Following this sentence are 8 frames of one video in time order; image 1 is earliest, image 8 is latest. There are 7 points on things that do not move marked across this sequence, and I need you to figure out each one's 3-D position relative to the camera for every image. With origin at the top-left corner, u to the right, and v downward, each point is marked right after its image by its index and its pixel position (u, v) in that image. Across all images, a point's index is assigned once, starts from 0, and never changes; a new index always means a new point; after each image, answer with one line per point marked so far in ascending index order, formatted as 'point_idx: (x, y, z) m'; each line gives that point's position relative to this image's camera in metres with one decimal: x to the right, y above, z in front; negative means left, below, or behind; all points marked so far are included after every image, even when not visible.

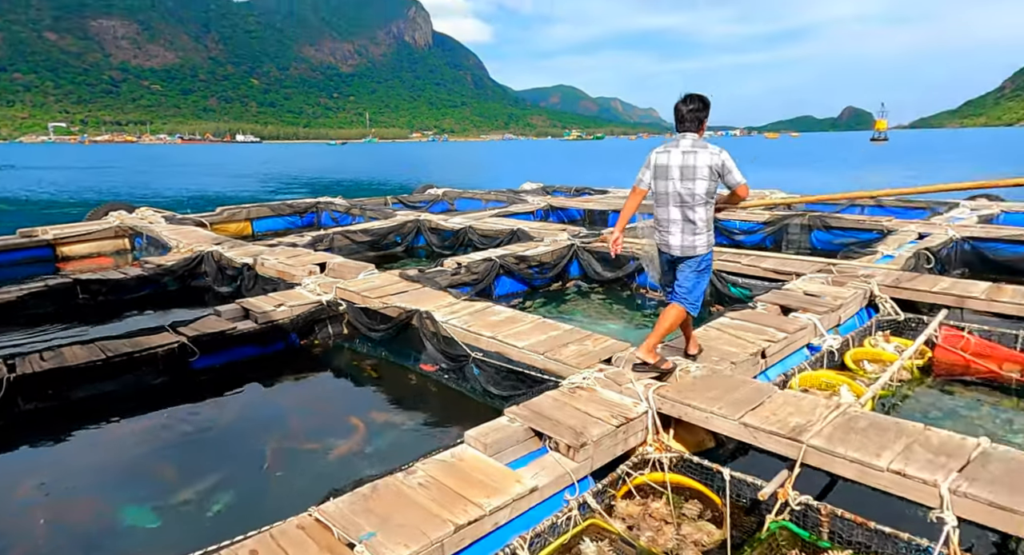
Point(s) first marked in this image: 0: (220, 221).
0: (-8.2, +1.6, +17.5) m
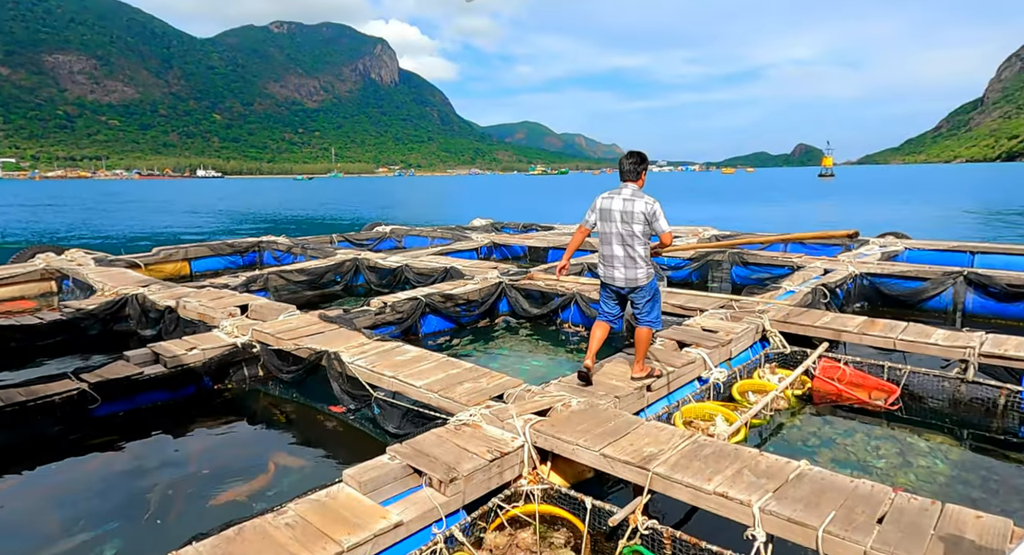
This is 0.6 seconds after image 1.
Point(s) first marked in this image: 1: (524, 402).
0: (-10.0, +0.5, +17.4) m
1: (+0.2, -1.2, +6.1) m
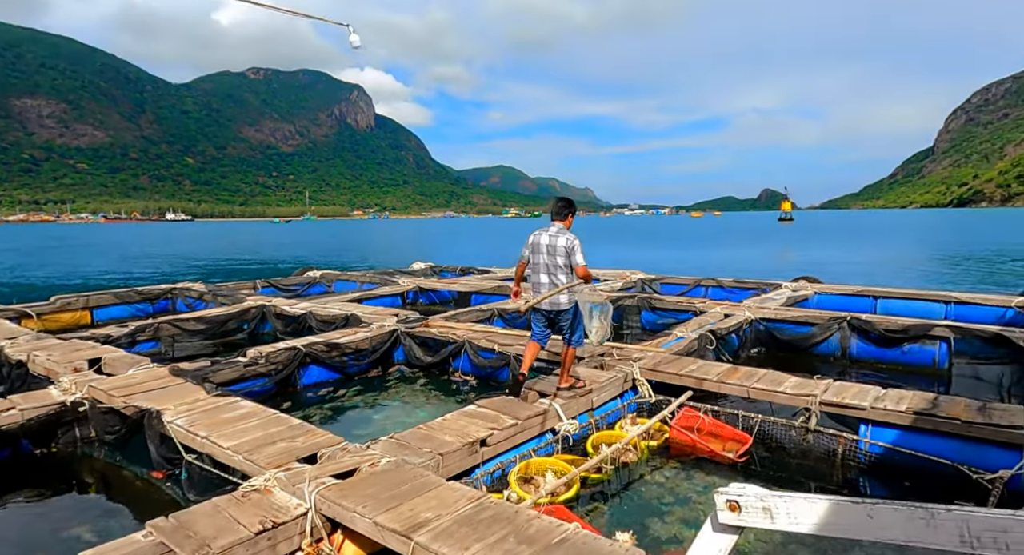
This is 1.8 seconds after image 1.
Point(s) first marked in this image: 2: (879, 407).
0: (-12.3, -0.9, +16.6) m
1: (-1.6, -1.7, +5.7) m
2: (+4.1, -1.5, +7.1) m
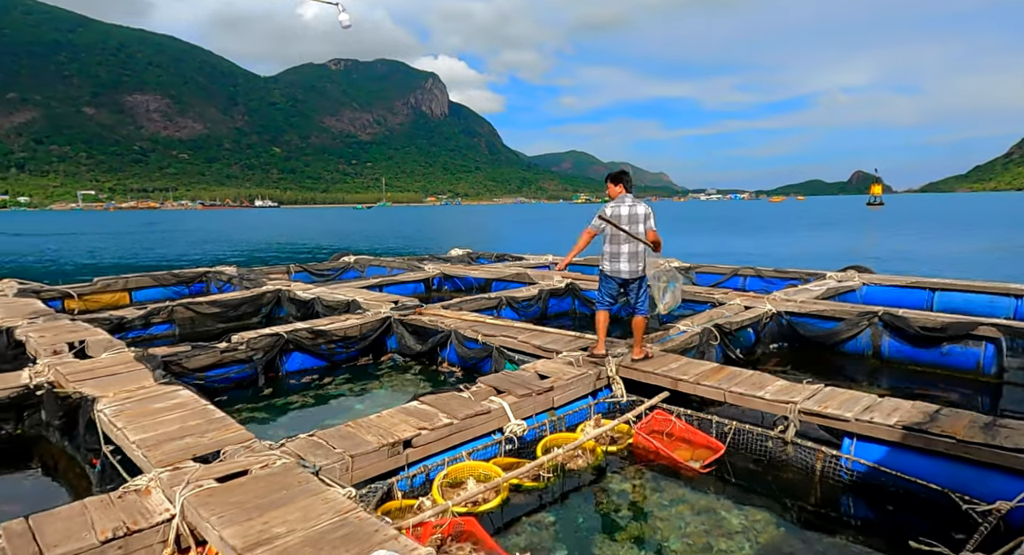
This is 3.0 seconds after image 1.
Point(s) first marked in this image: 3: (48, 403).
0: (-11.8, -0.4, +17.3) m
1: (-2.4, -1.6, +5.3) m
2: (+3.5, -1.4, +6.1) m
3: (-5.8, -1.6, +7.8) m
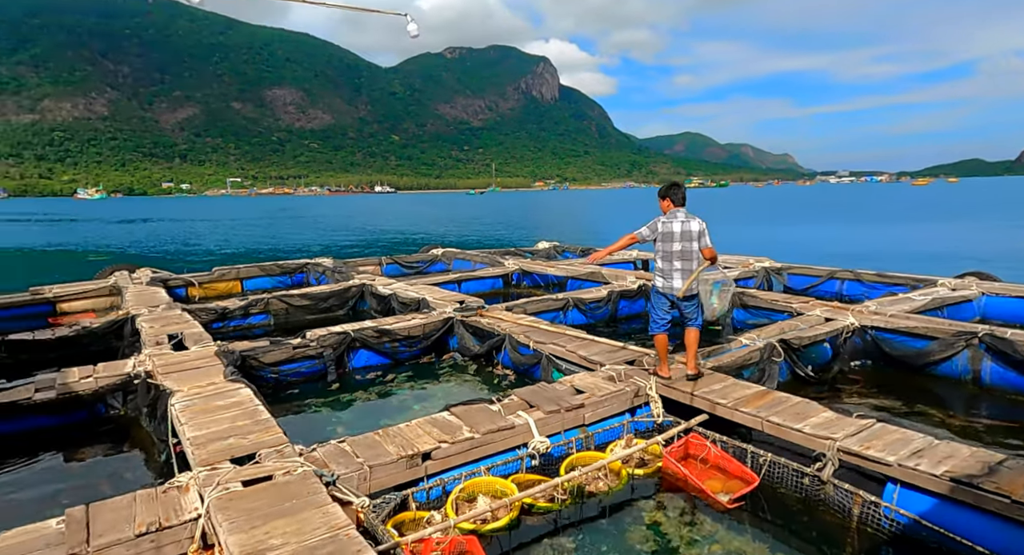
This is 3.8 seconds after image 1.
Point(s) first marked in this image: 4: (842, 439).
0: (-9.5, -0.1, +19.2) m
1: (-2.4, -1.8, +5.8) m
2: (+3.6, -1.7, +5.5) m
3: (-5.3, -1.6, +8.8) m
4: (+3.2, -1.6, +6.0) m
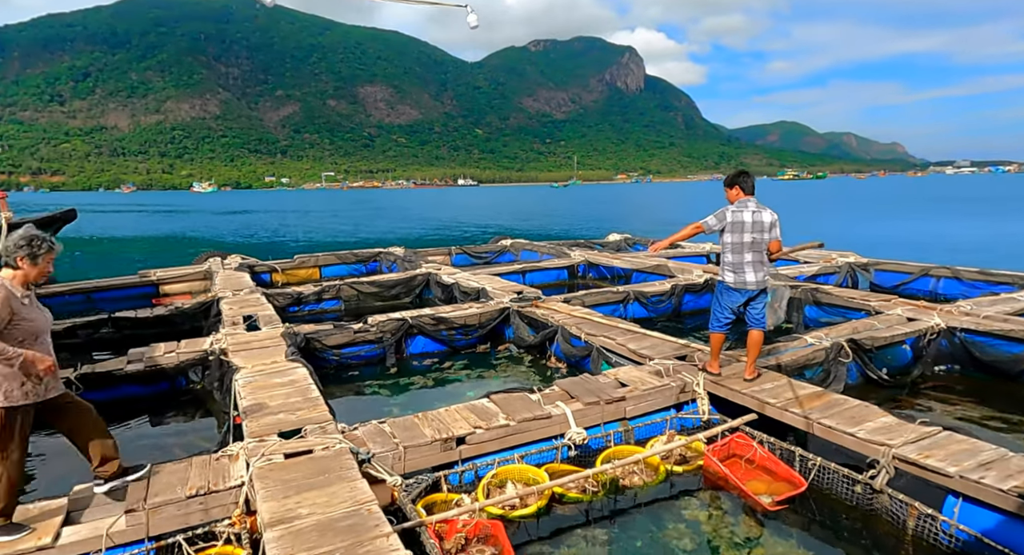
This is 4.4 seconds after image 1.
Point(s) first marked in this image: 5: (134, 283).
0: (-7.3, +0.3, +20.3) m
1: (-2.1, -1.6, +6.1) m
2: (+3.8, -1.6, +5.0) m
3: (-4.6, -1.4, +9.5) m
4: (+3.5, -1.5, +5.6) m
5: (-11.1, -0.2, +18.1) m
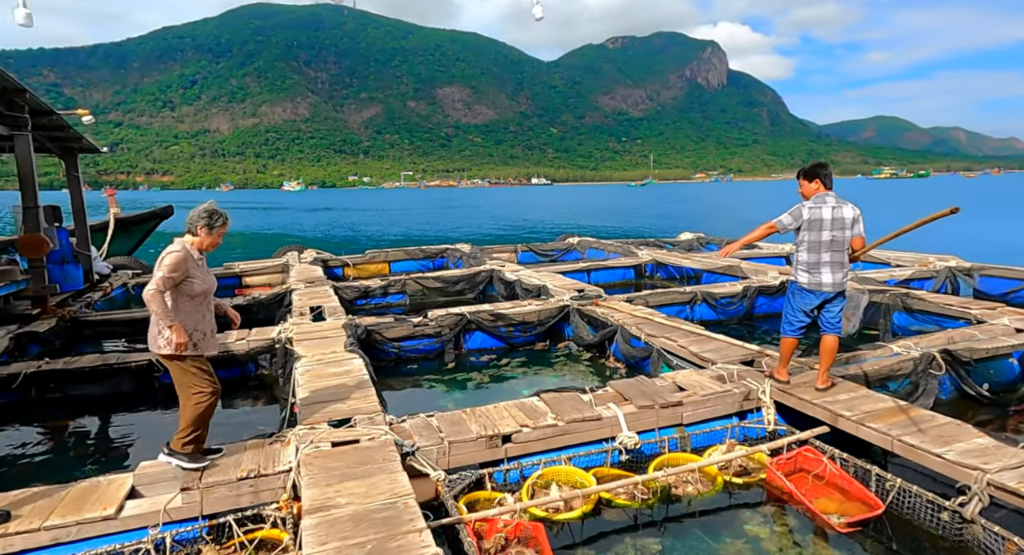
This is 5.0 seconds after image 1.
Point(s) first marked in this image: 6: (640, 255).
0: (-5.1, +0.5, +20.8) m
1: (-1.6, -1.5, +6.2) m
2: (+4.1, -1.7, +4.4) m
3: (-3.7, -1.2, +9.8) m
4: (+3.9, -1.5, +5.0) m
5: (-9.1, +0.1, +19.1) m
6: (+3.8, +0.7, +18.5) m
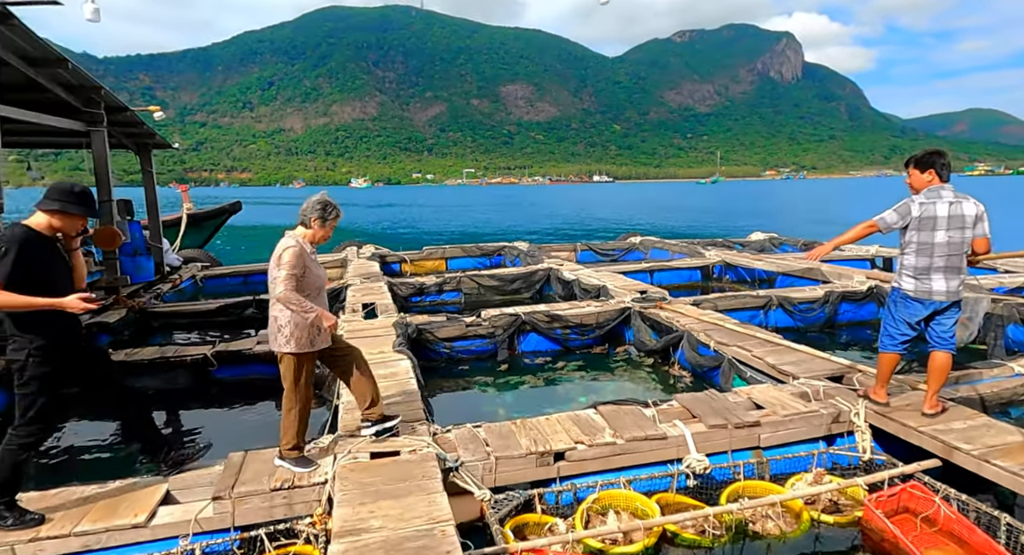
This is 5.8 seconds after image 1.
0: (-3.2, +0.7, +20.7) m
1: (-1.1, -1.5, +5.7) m
2: (+4.4, -1.7, +3.4) m
3: (-2.8, -1.2, +9.5) m
4: (+4.2, -1.6, +4.0) m
5: (-7.3, +0.3, +19.3) m
6: (+5.5, +0.6, +17.5) m
